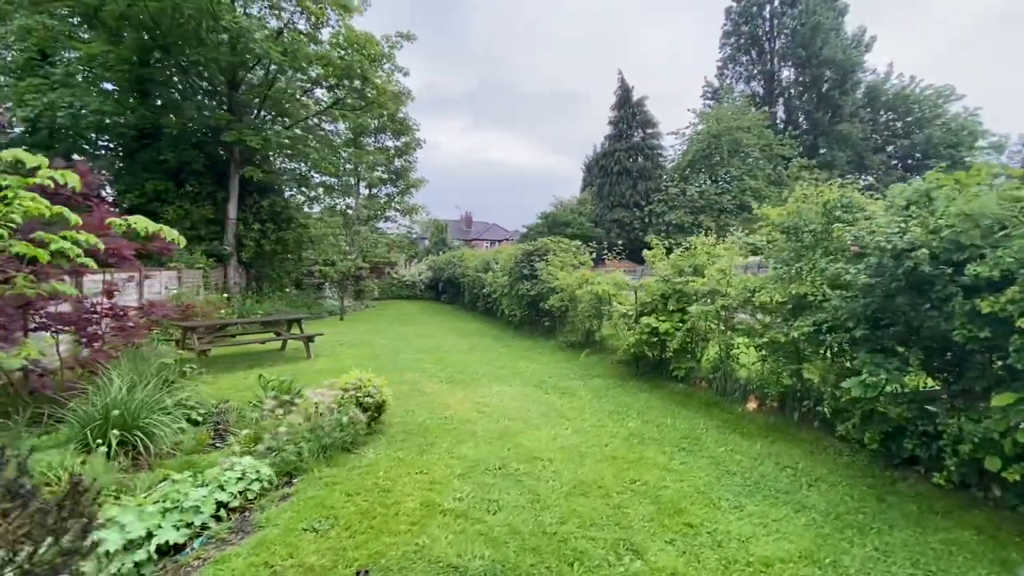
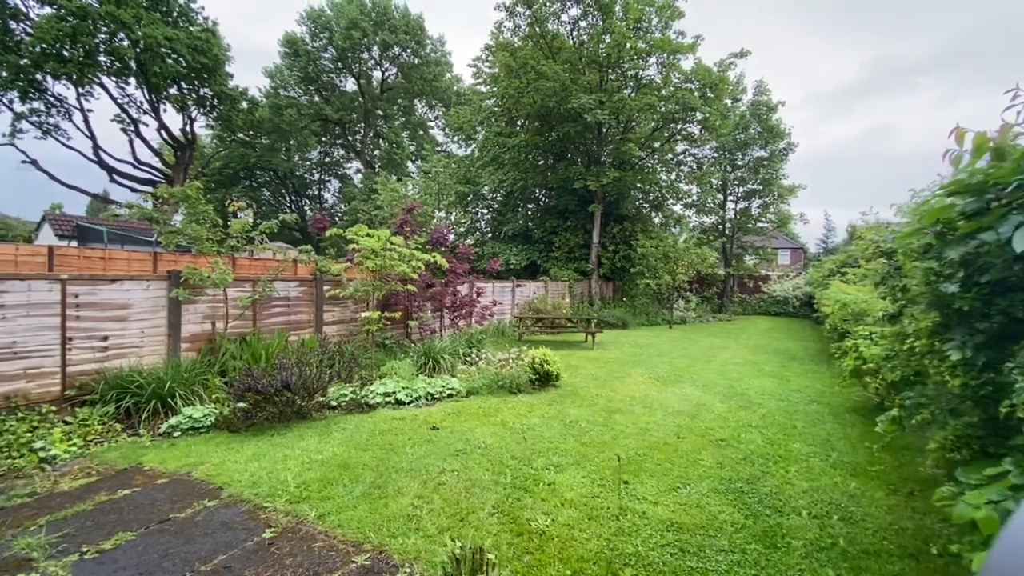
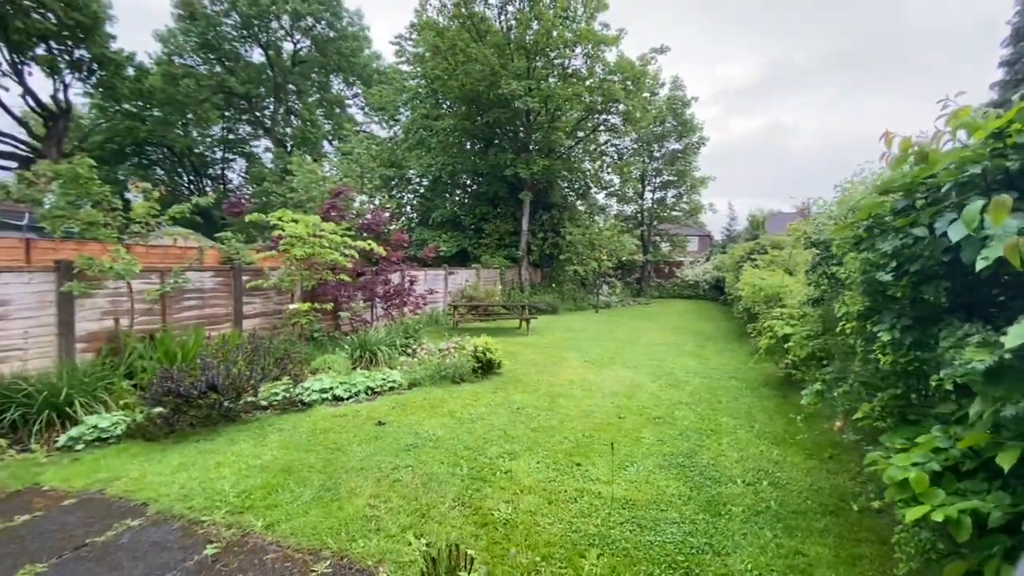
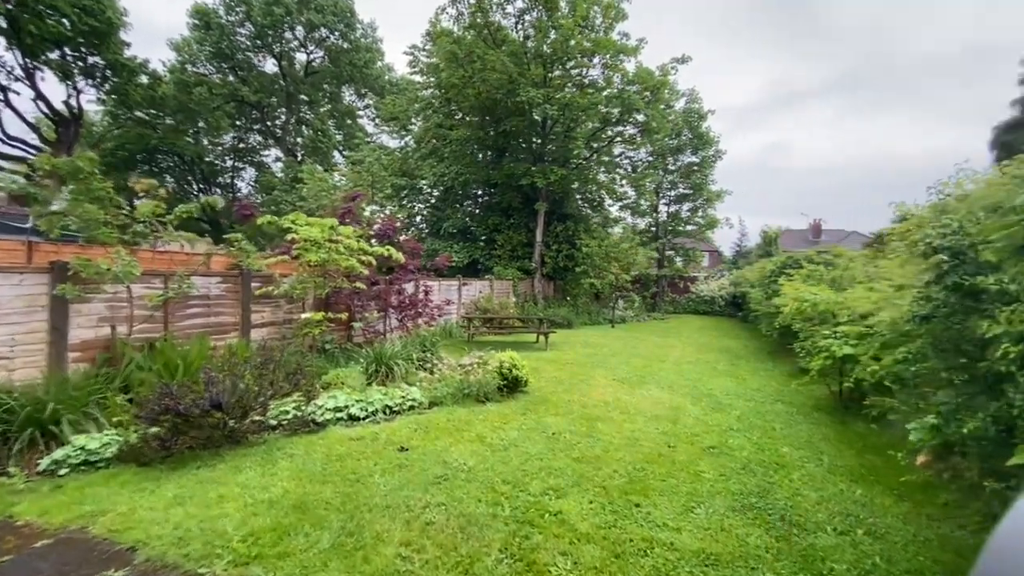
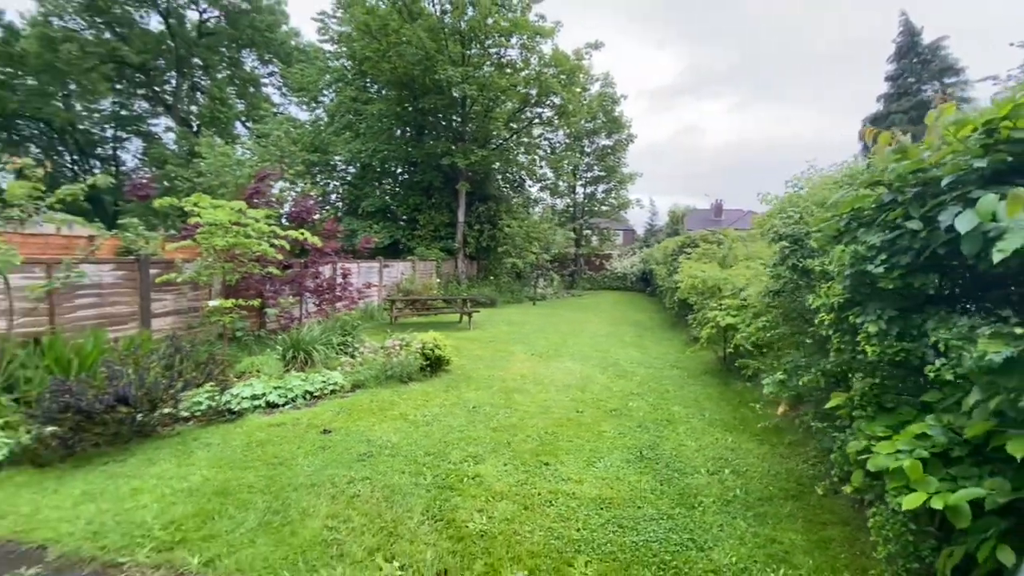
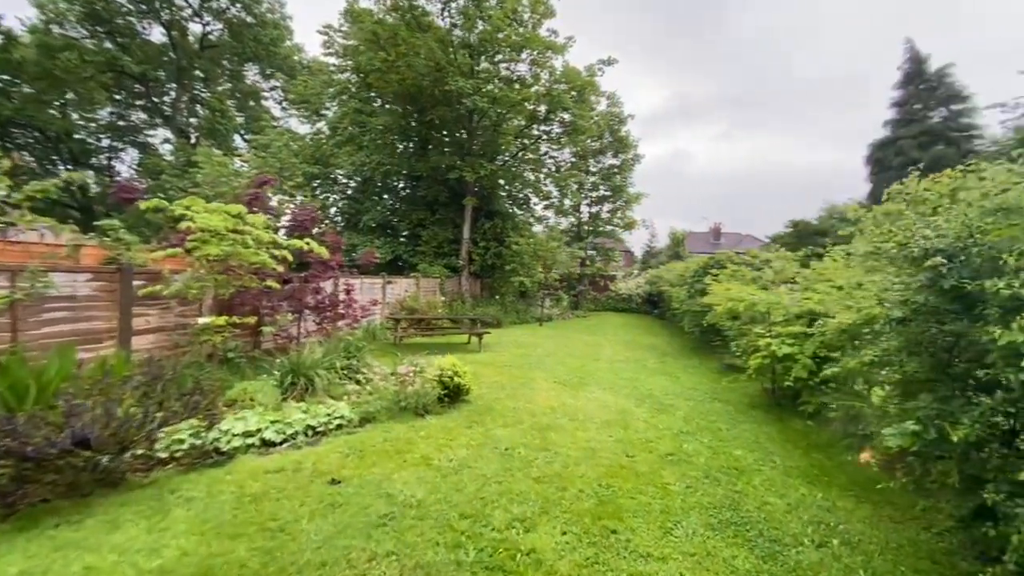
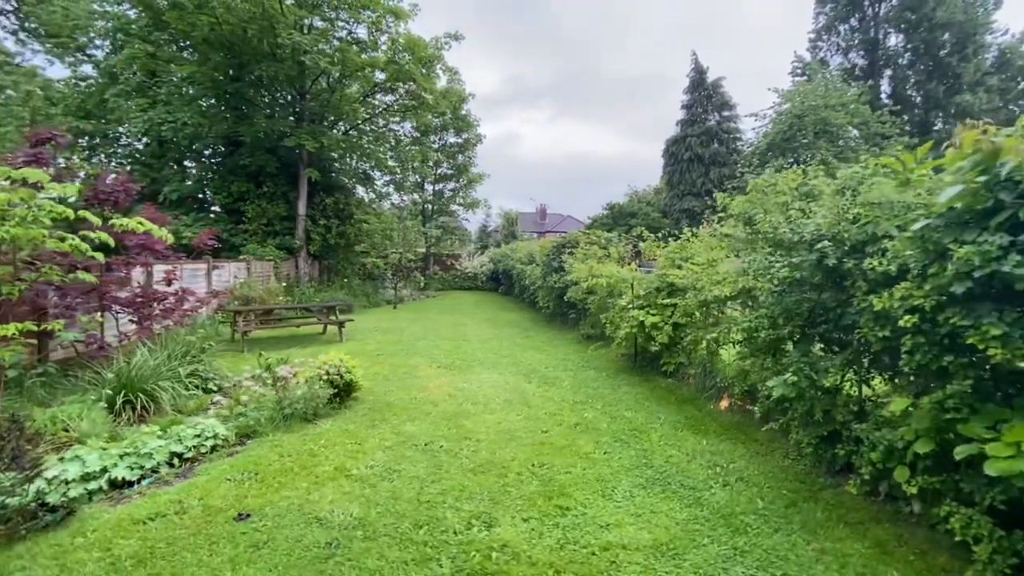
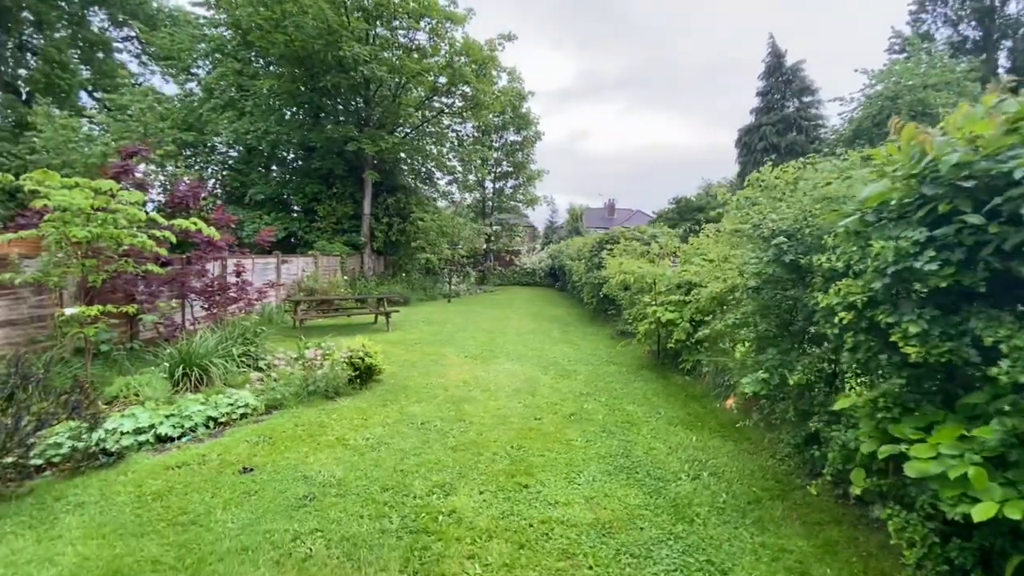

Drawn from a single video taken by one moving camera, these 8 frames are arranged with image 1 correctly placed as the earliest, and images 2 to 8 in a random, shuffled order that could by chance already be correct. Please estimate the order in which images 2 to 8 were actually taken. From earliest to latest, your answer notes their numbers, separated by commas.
7, 8, 5, 3, 2, 4, 6
